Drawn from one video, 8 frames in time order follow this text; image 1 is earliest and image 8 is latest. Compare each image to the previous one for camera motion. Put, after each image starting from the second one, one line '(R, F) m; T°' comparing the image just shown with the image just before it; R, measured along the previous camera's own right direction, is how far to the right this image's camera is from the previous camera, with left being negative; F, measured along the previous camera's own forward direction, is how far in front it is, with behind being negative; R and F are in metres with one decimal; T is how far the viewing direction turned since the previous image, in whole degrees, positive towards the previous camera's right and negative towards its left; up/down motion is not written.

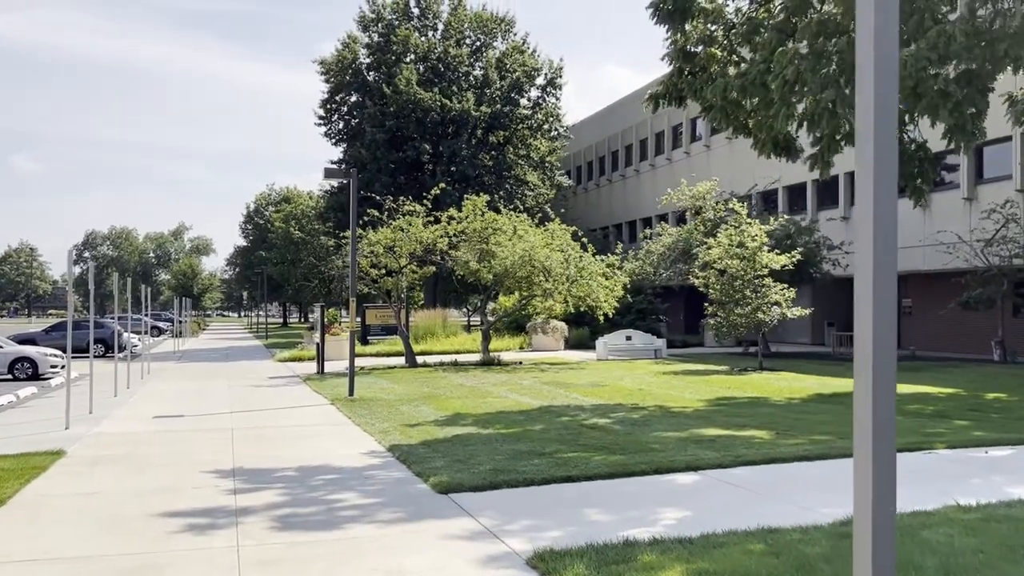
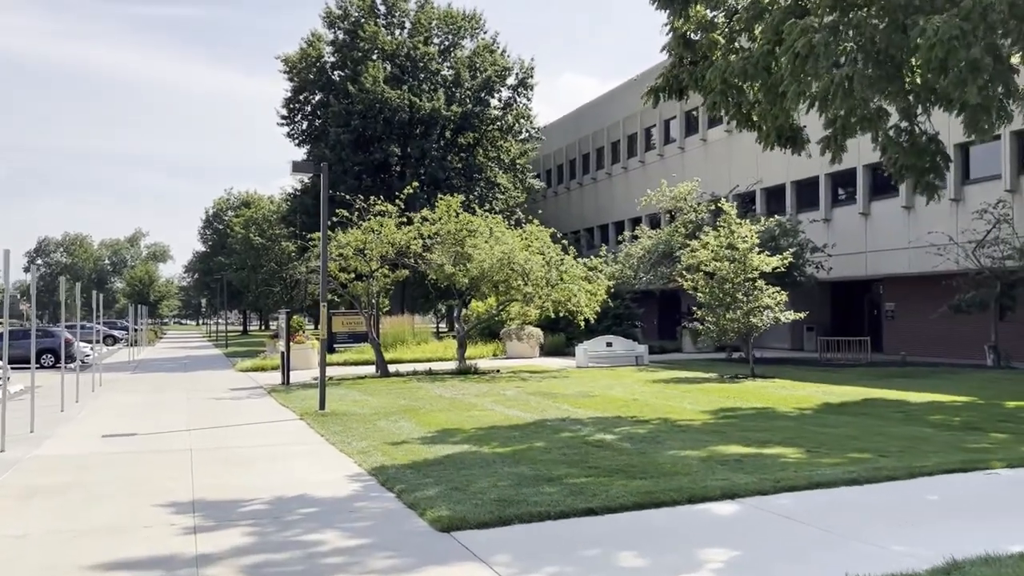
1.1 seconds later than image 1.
(-0.4, +1.2) m; +2°
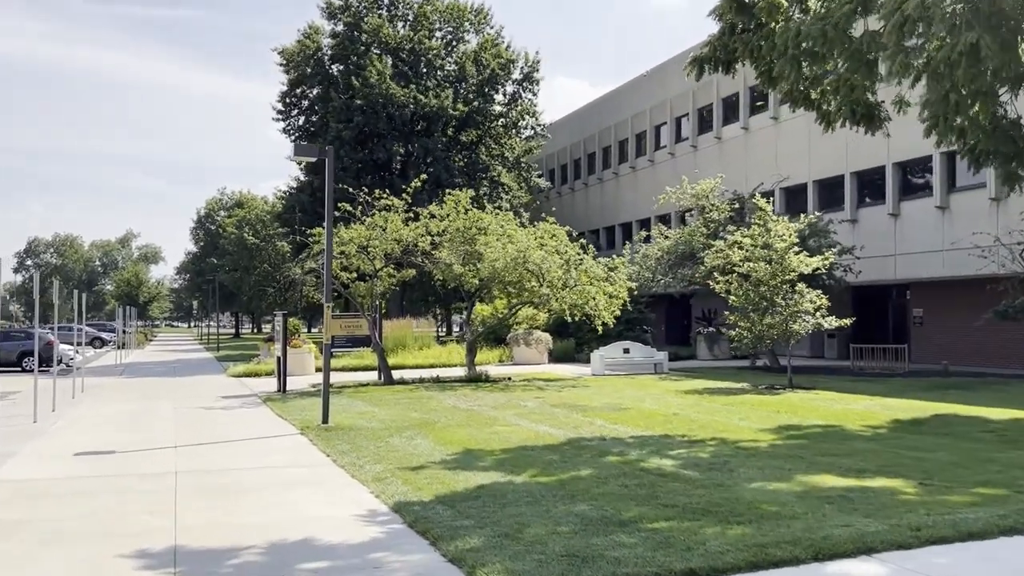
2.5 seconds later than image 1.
(-0.5, +1.7) m; 0°
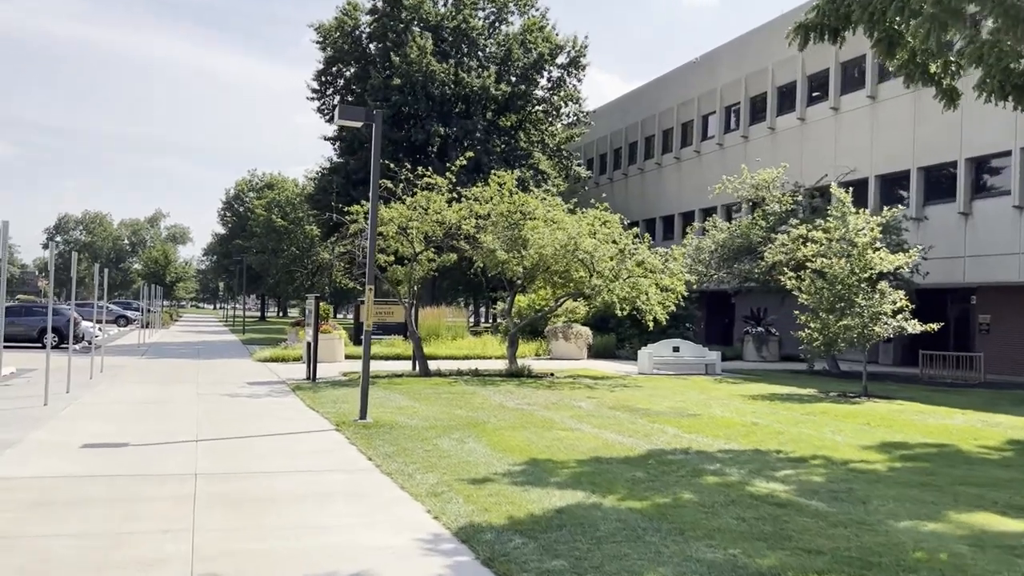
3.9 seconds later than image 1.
(-0.6, +1.5) m; -1°
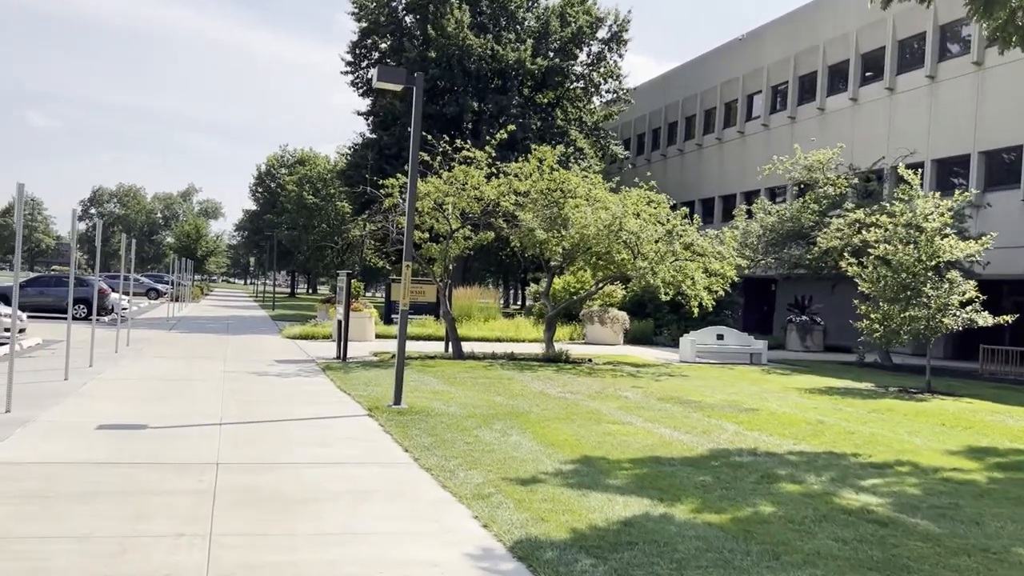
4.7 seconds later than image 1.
(-0.3, +0.9) m; -2°
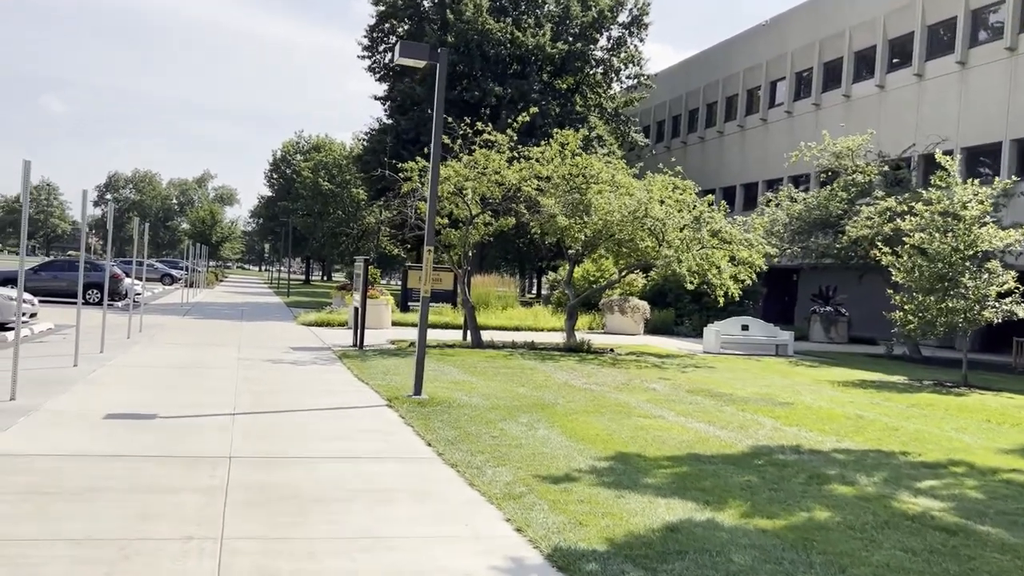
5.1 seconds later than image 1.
(-0.2, +0.5) m; -1°
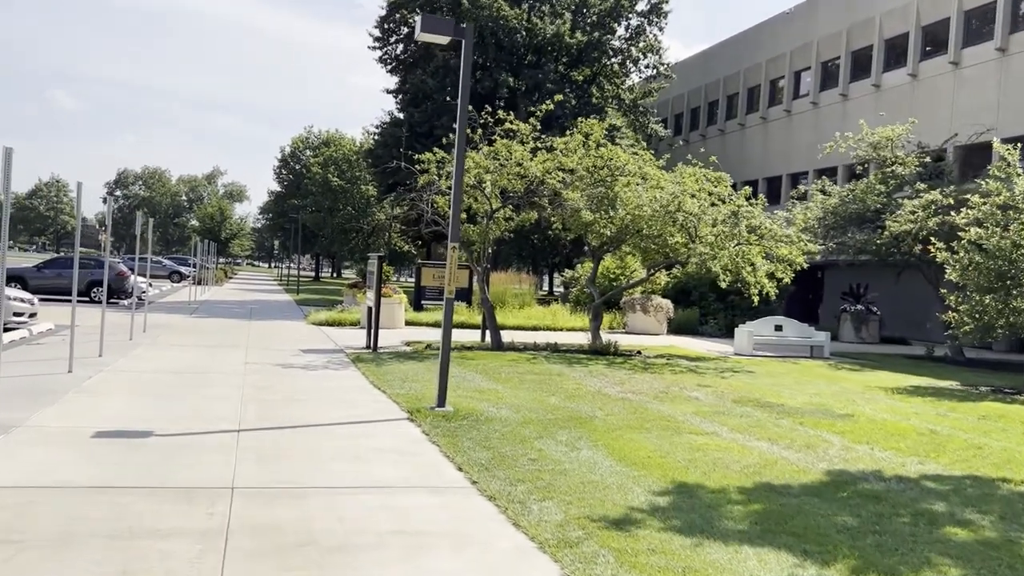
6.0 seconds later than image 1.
(-0.3, +1.1) m; -1°
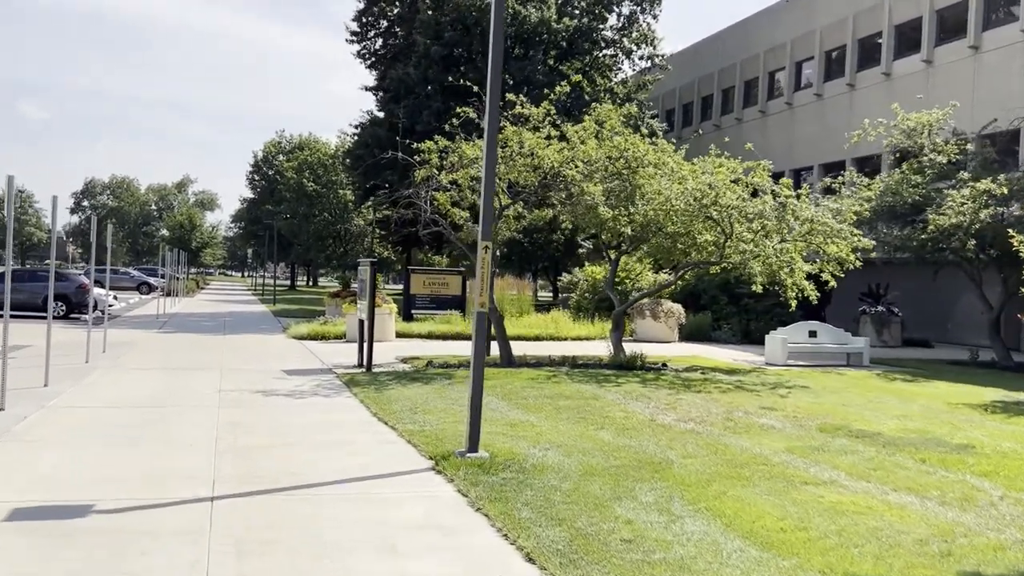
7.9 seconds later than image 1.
(-0.7, +2.2) m; +2°
